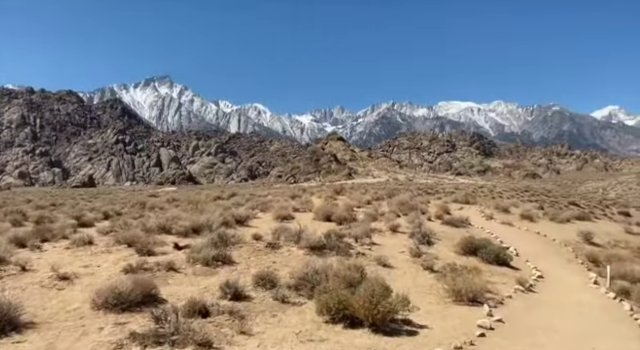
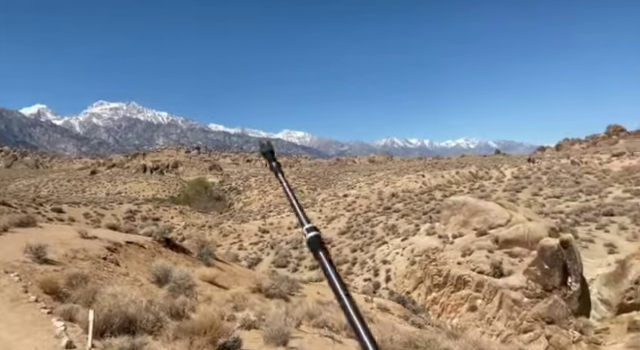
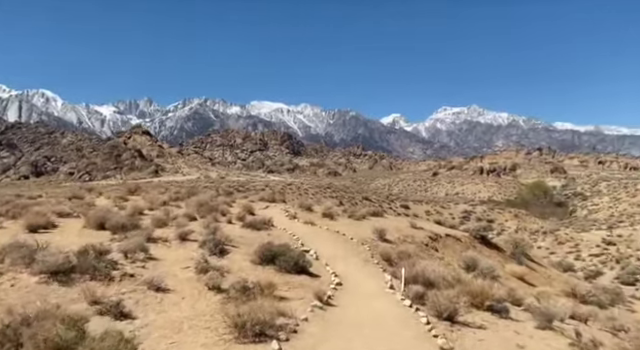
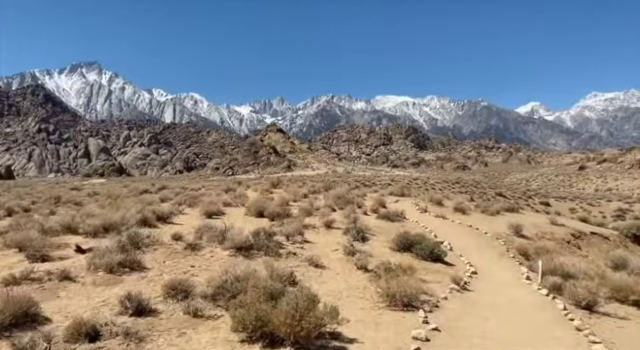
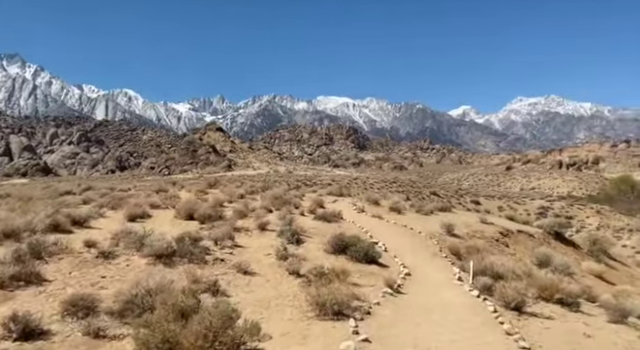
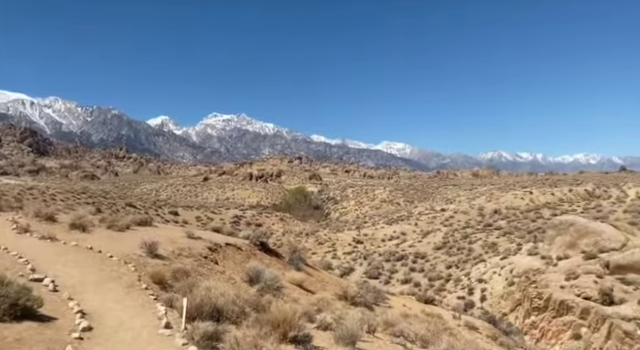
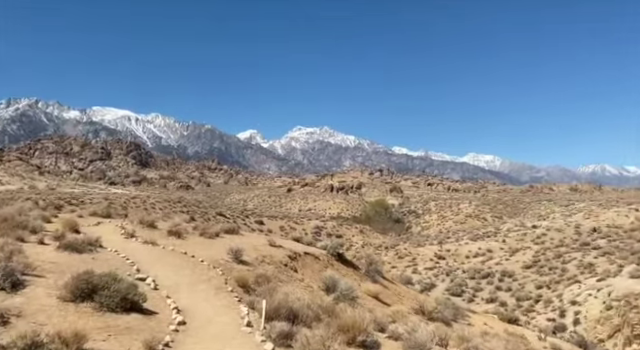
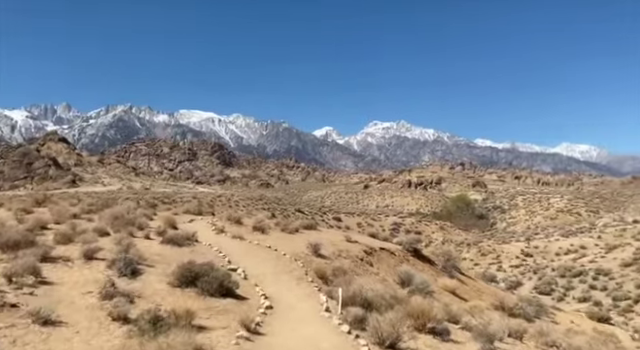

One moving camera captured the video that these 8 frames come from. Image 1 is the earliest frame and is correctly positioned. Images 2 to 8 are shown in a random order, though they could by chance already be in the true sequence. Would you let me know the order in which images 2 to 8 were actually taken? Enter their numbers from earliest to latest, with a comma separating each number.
4, 5, 3, 8, 7, 6, 2
